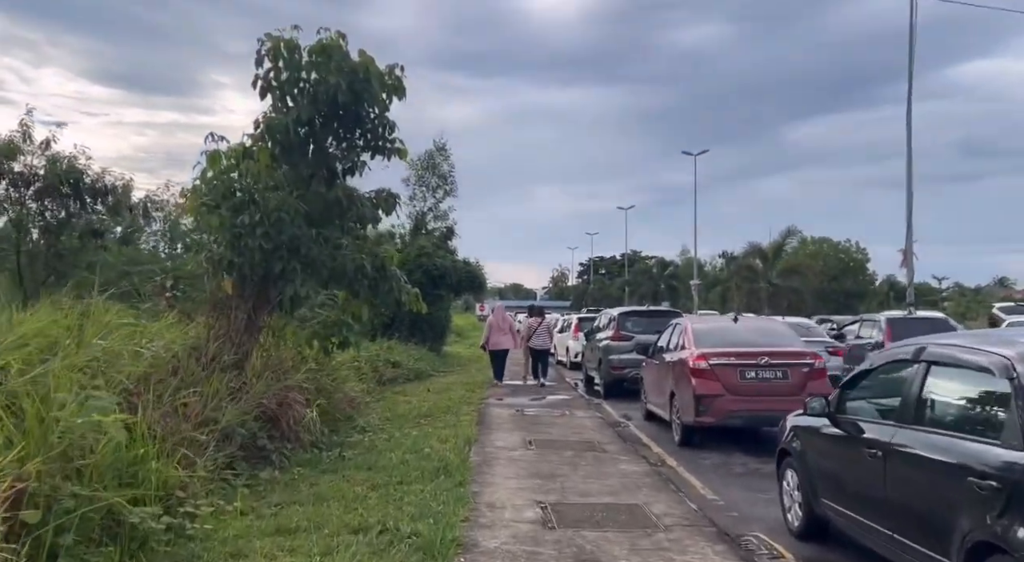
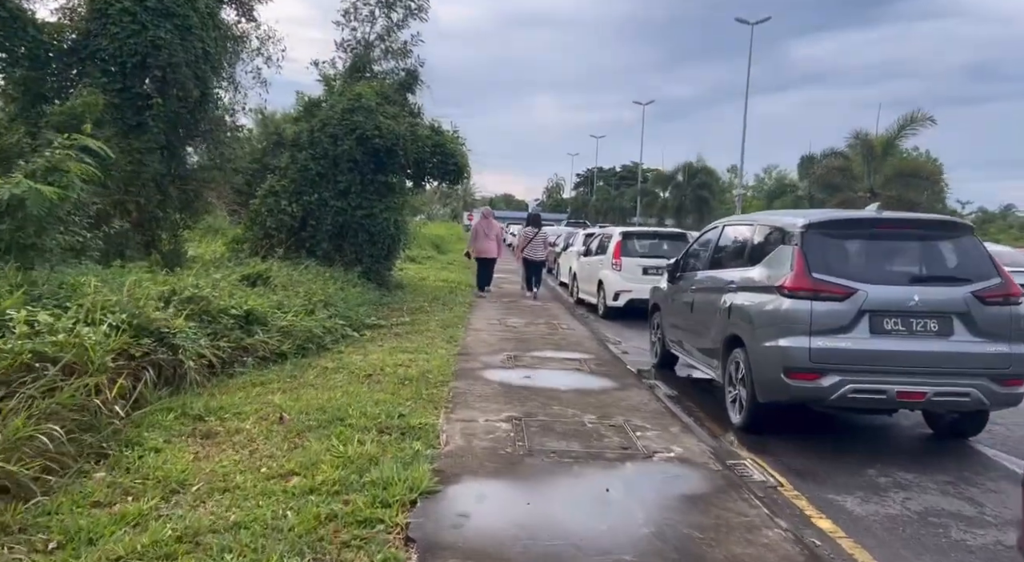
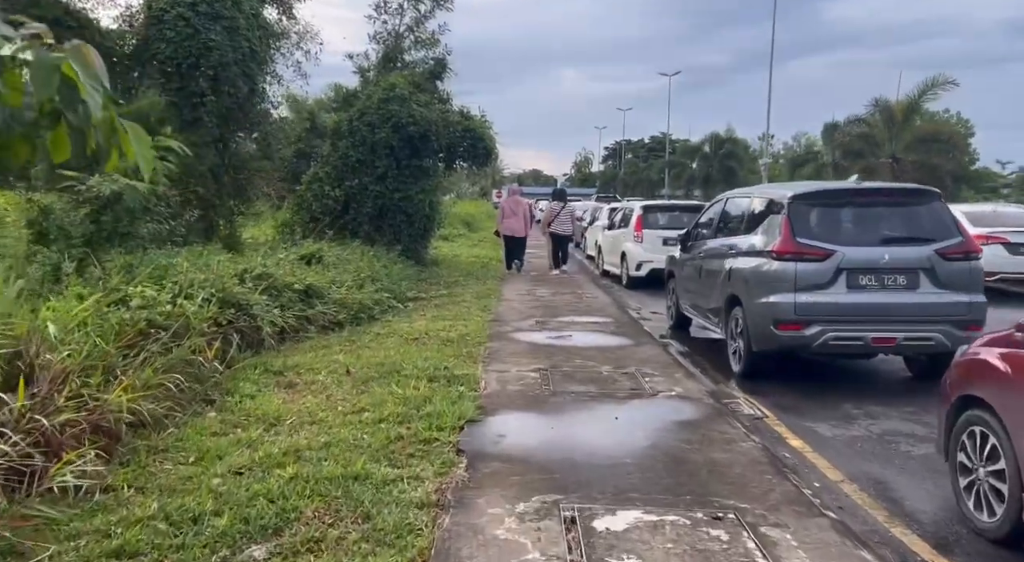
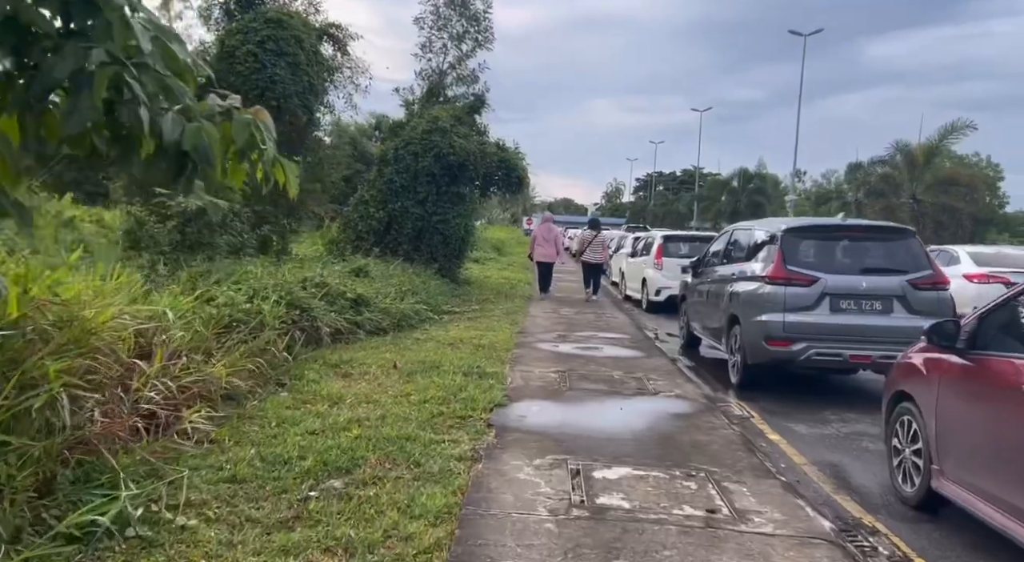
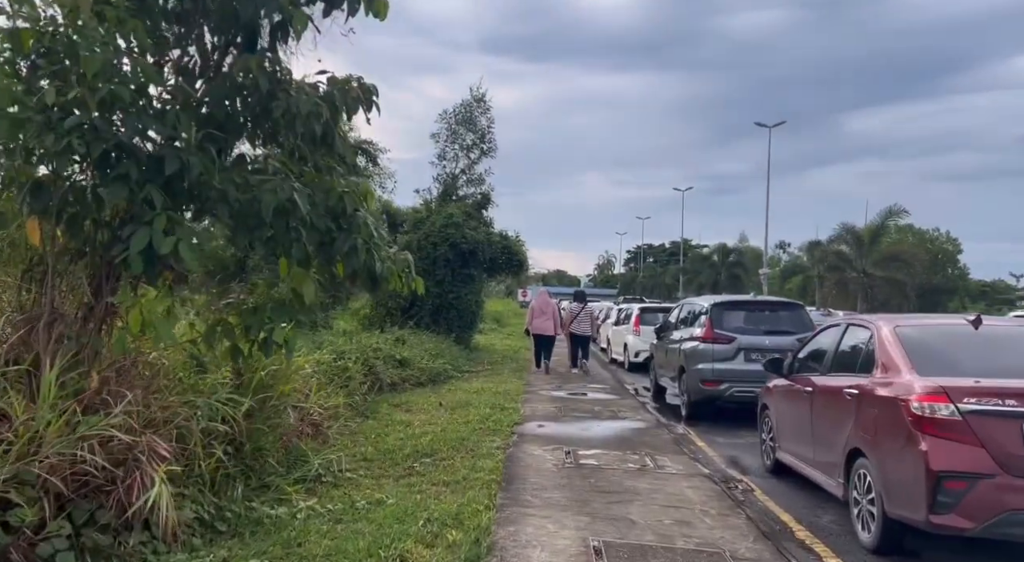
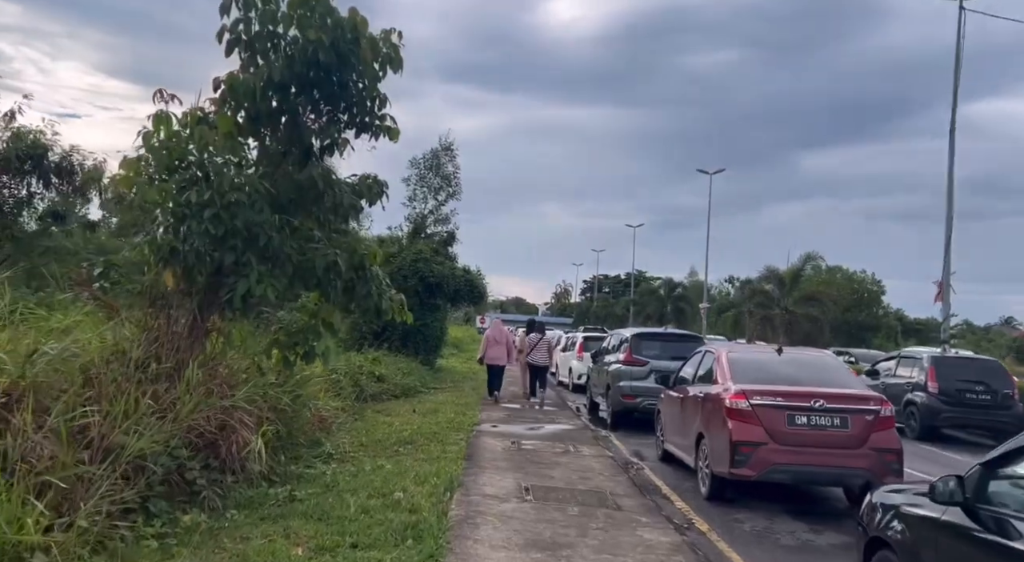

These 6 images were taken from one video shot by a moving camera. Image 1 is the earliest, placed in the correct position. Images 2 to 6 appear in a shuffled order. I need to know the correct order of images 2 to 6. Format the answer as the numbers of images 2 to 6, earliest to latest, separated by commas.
6, 5, 4, 3, 2
